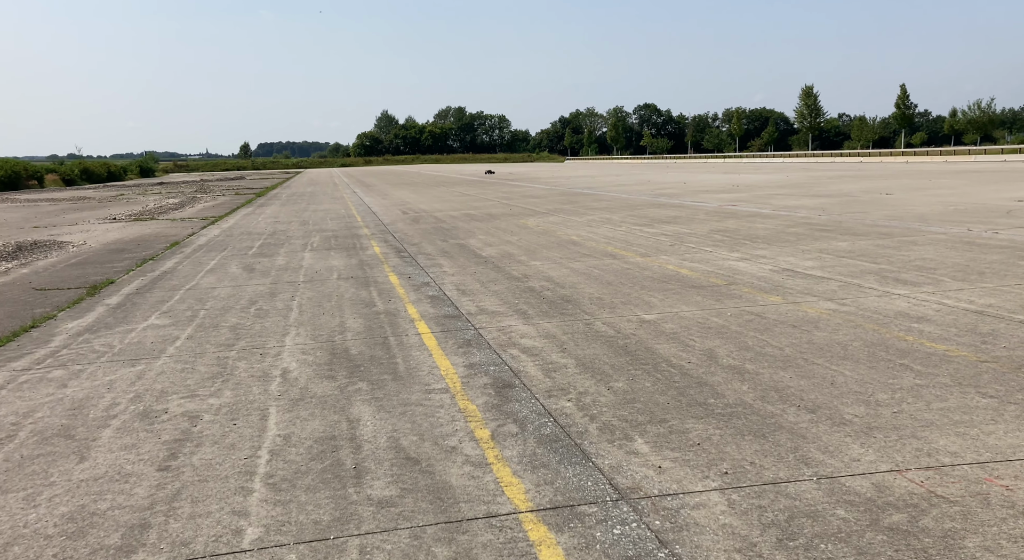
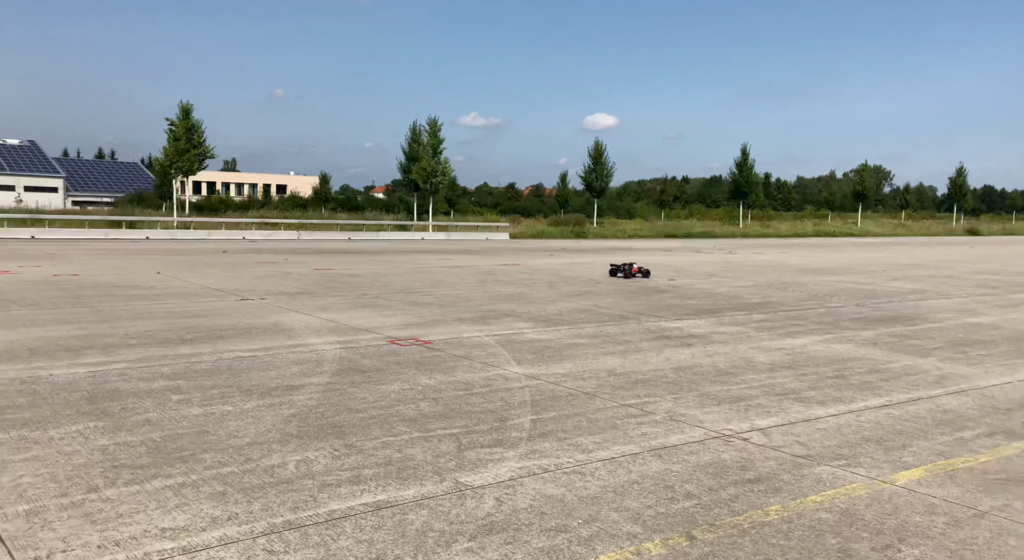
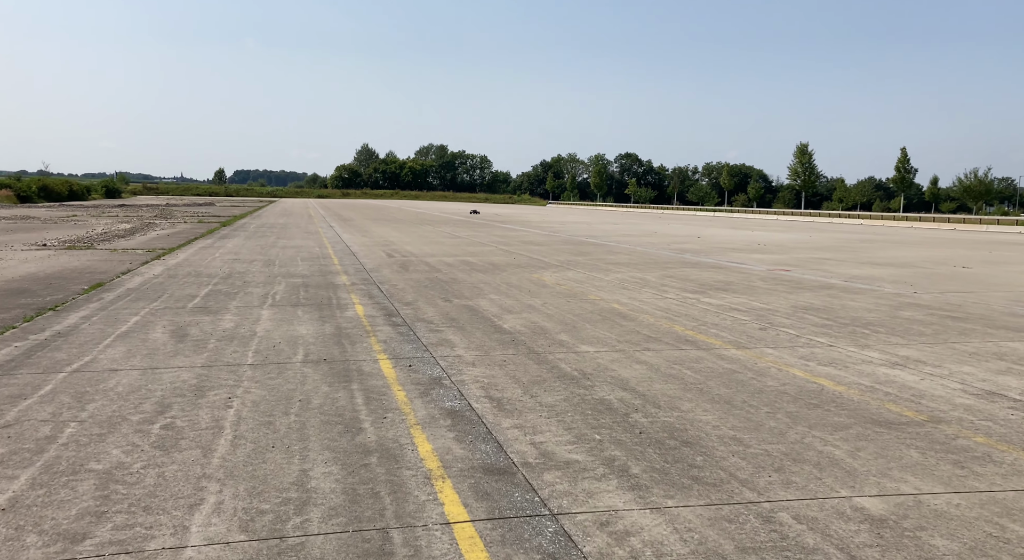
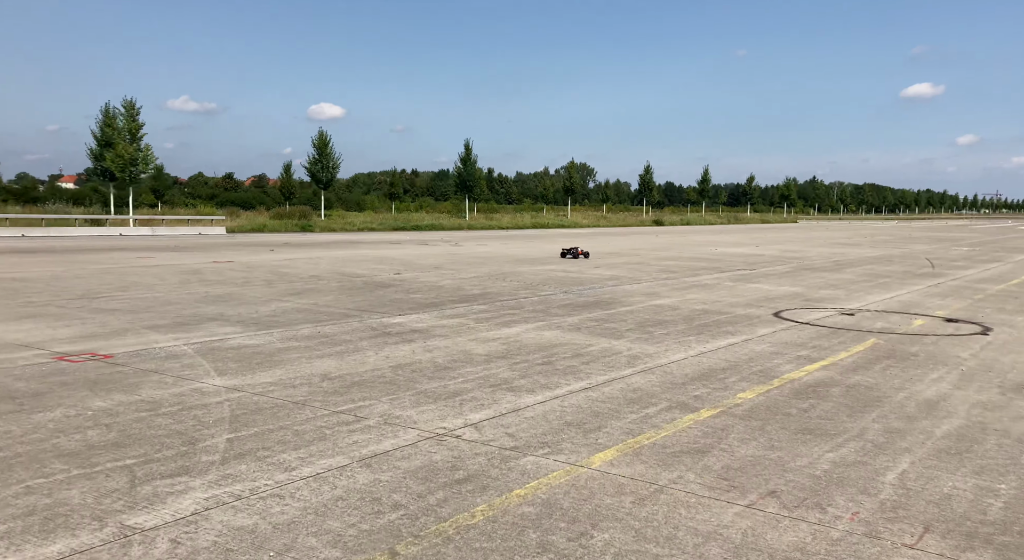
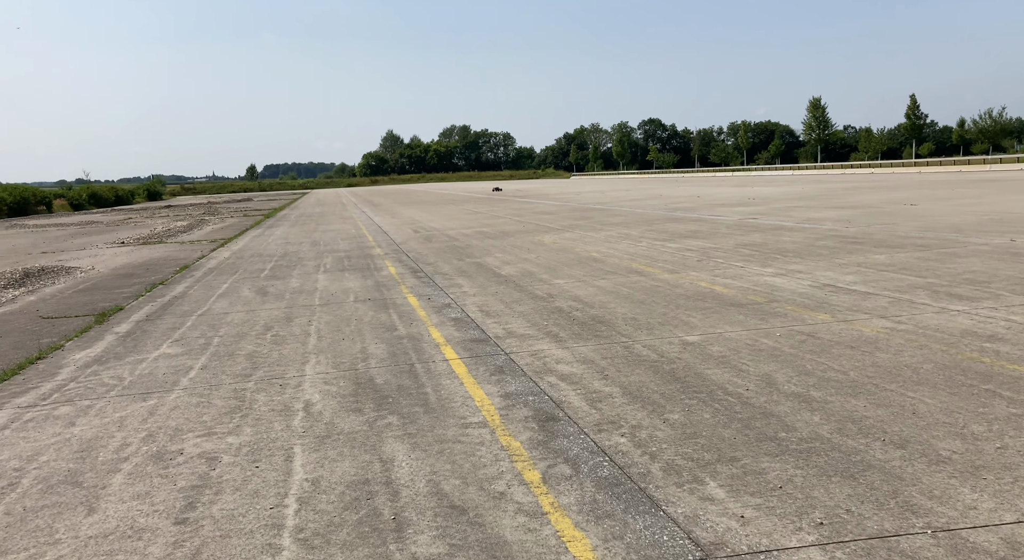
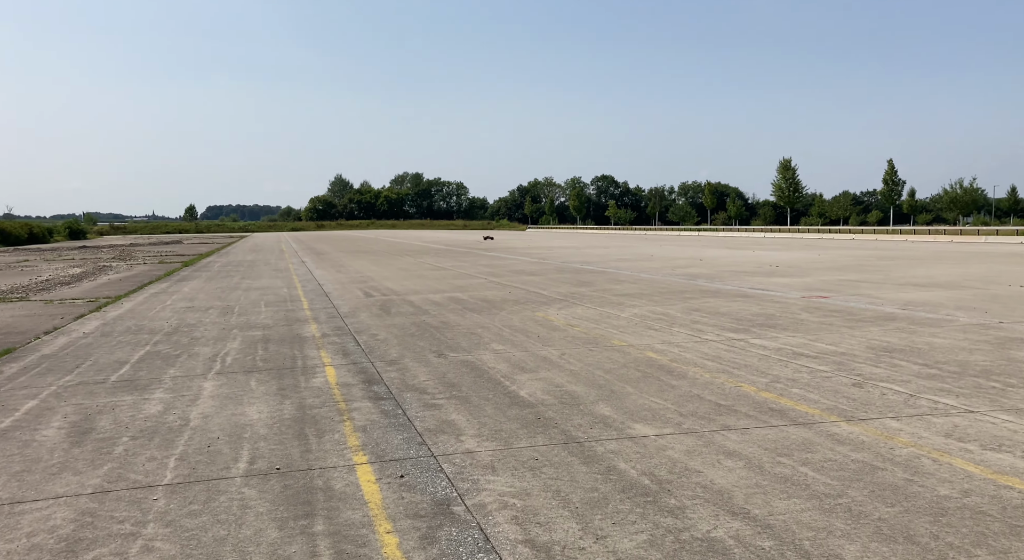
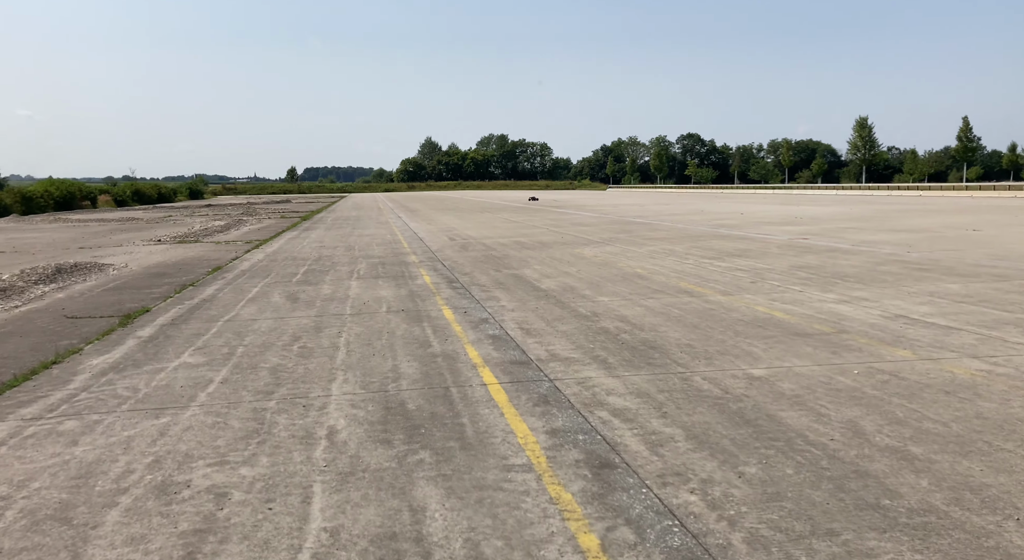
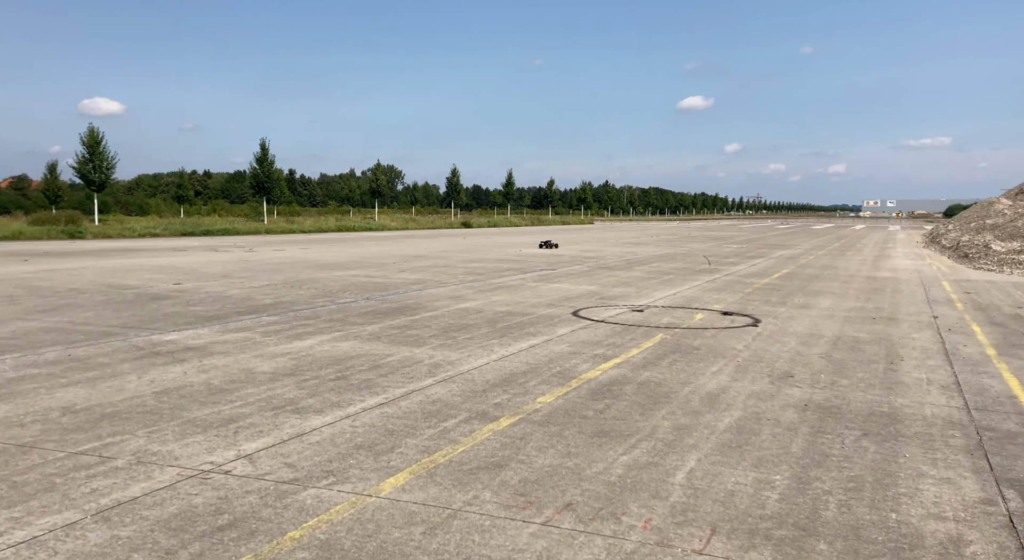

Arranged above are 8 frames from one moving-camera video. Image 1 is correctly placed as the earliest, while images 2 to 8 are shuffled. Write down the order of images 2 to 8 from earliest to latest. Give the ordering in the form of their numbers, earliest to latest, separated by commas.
5, 7, 3, 6, 2, 4, 8
